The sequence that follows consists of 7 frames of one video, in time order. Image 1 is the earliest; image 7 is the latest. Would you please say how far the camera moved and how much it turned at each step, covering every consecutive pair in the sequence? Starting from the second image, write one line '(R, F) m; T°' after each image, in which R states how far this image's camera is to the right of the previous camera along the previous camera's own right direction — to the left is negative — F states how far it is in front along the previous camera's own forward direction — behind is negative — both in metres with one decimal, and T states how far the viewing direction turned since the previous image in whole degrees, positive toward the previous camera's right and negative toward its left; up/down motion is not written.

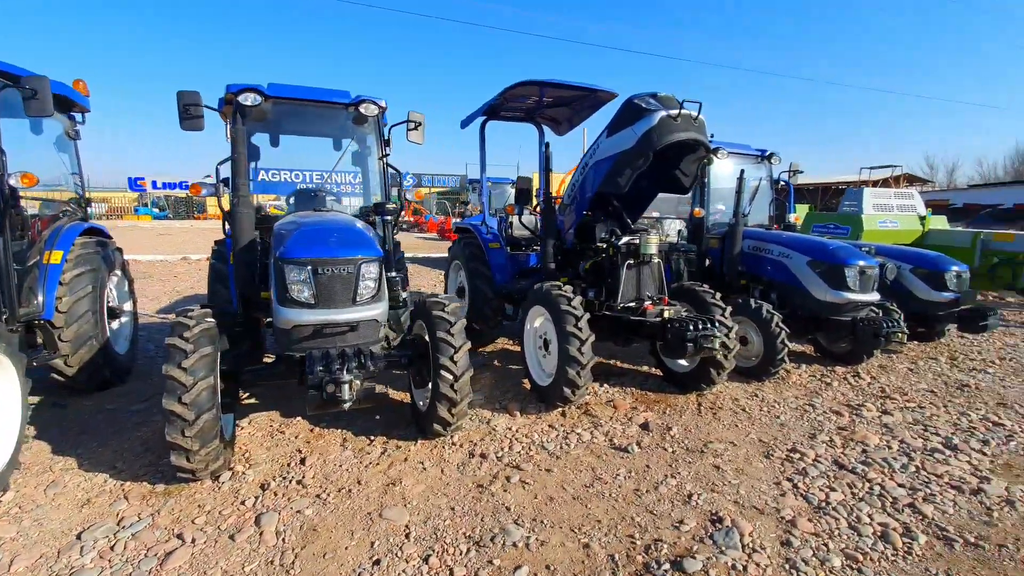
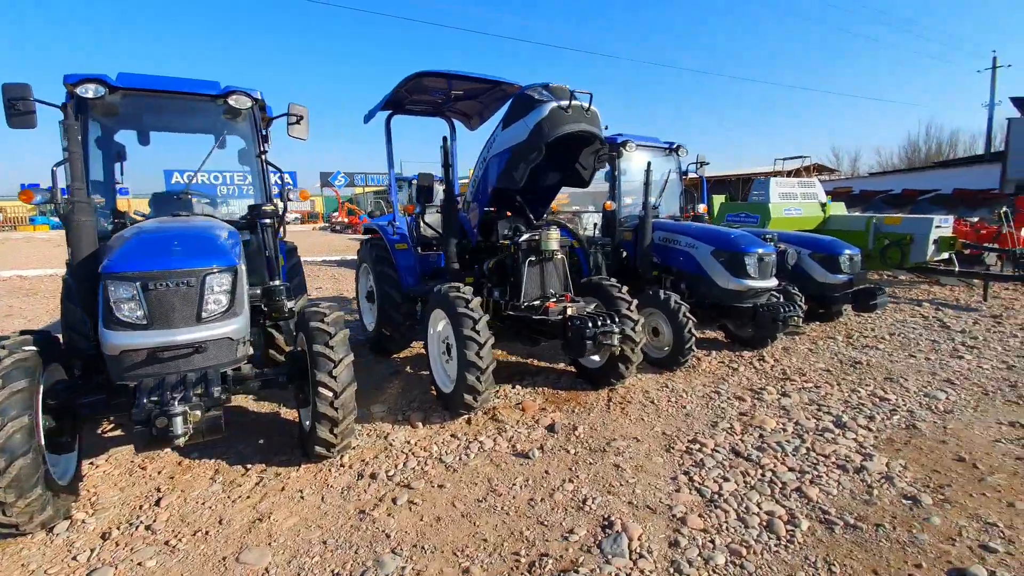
(+0.4, +0.2) m; +6°
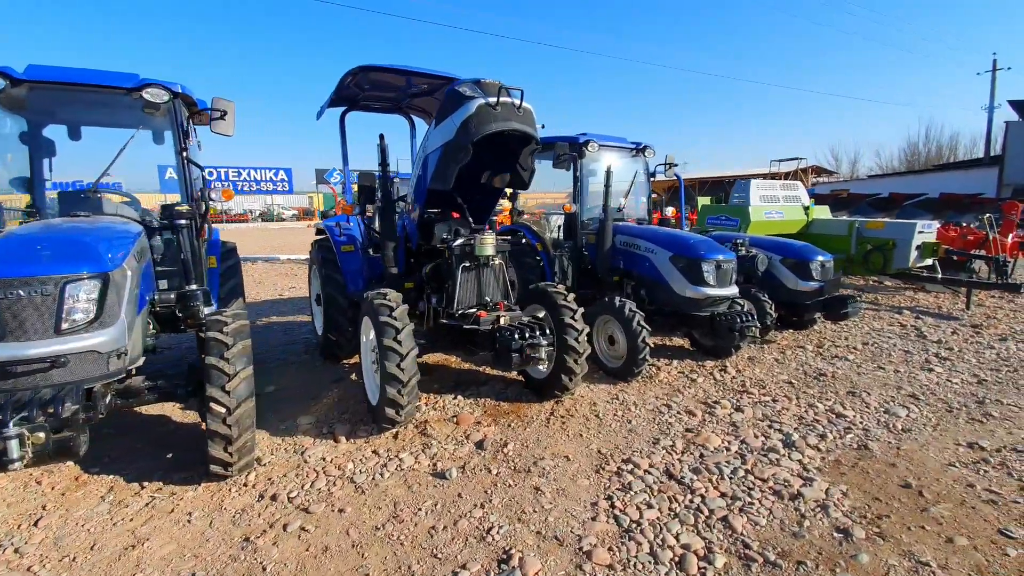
(+0.5, +0.2) m; 0°
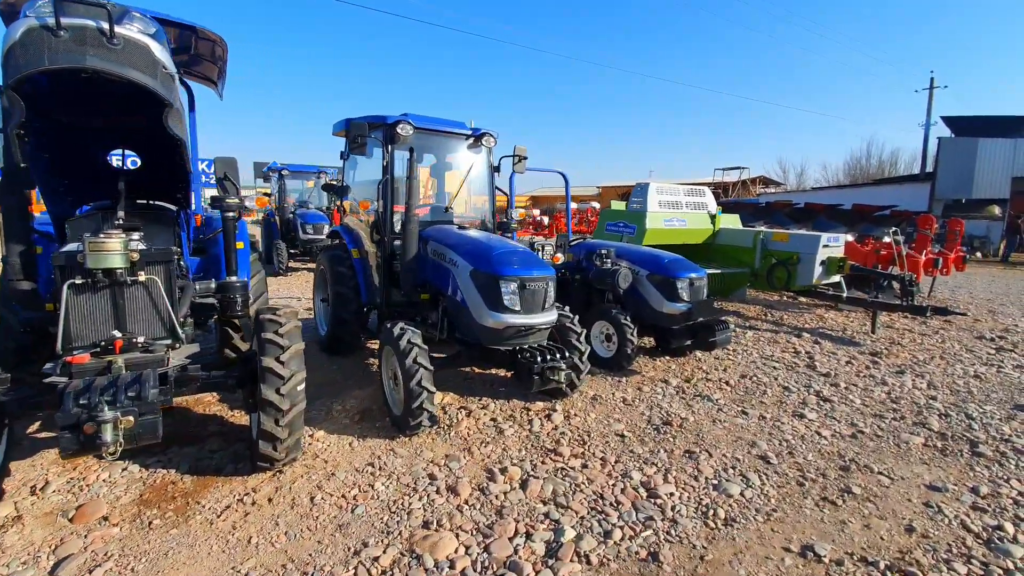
(+1.6, +1.1) m; +4°
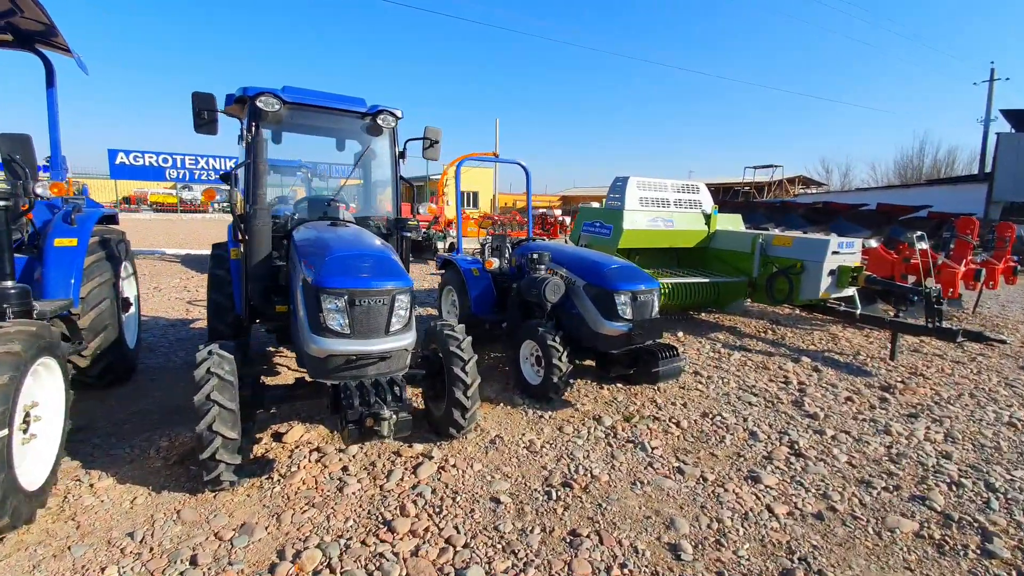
(+1.1, +0.9) m; -4°
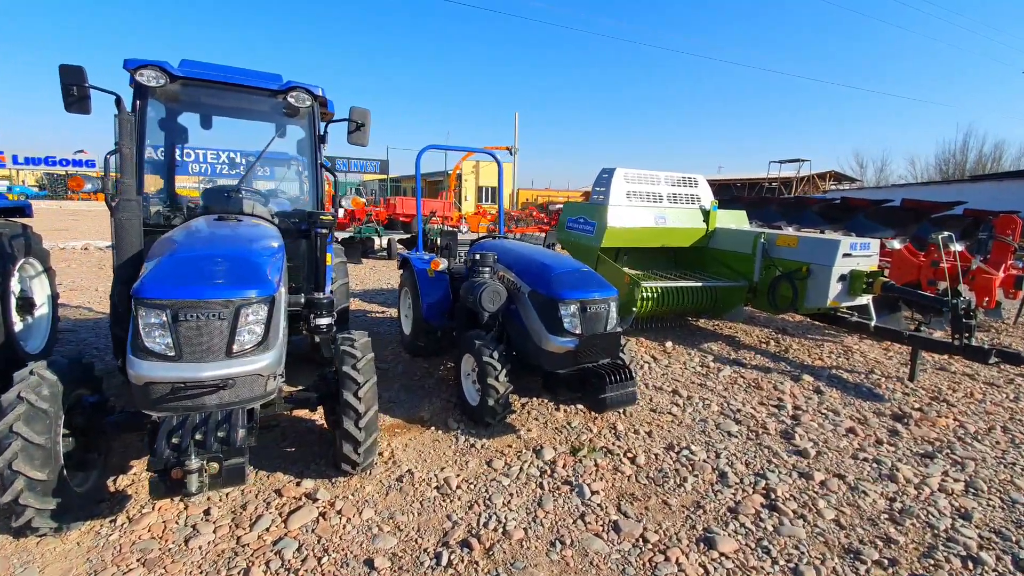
(+0.7, +0.6) m; -3°
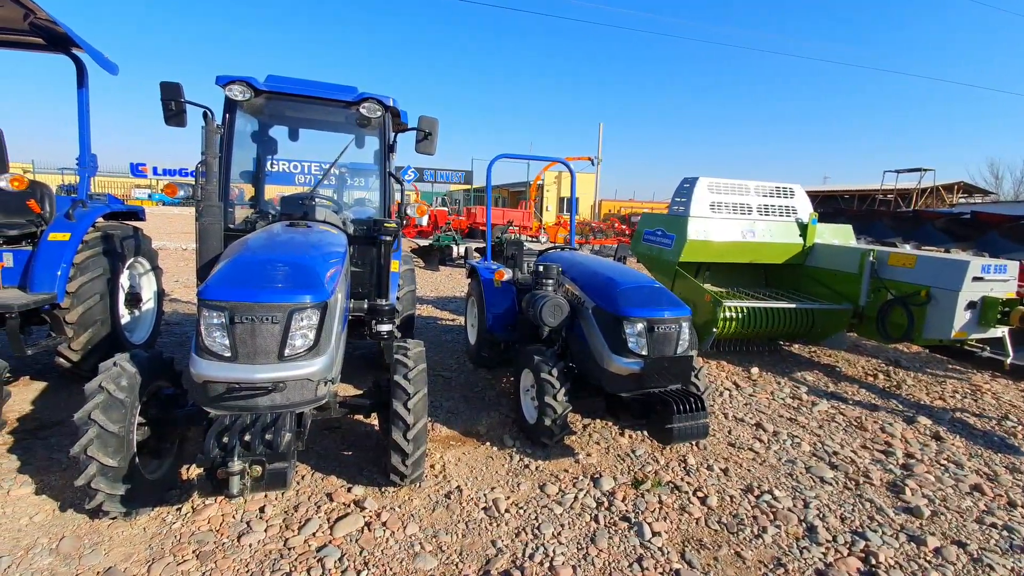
(+0.1, +0.2) m; -9°
